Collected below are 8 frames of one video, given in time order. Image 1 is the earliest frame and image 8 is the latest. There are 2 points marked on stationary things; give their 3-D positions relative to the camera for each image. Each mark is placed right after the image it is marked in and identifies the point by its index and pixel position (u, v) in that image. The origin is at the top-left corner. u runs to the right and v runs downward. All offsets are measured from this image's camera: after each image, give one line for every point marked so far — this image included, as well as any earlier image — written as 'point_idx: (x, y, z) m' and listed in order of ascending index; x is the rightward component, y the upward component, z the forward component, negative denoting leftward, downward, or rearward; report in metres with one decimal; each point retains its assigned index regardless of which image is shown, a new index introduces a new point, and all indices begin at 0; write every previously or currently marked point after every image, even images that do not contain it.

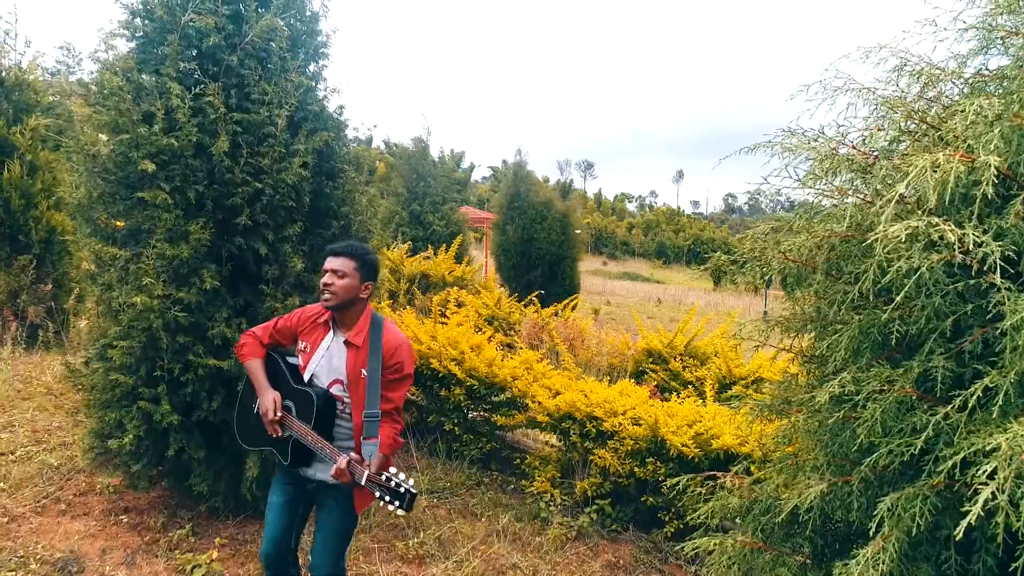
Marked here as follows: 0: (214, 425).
0: (-1.3, -0.6, +3.2) m
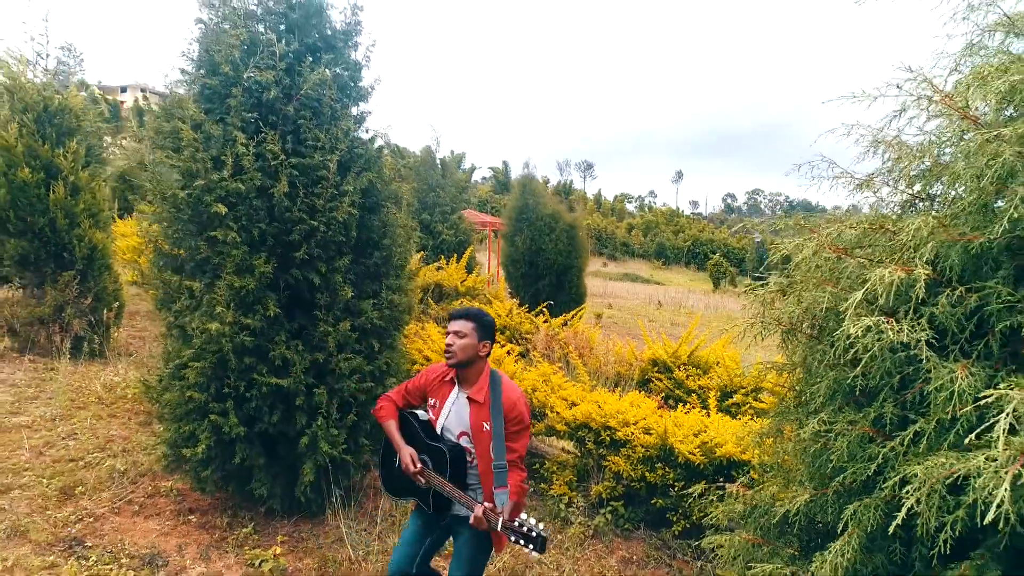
0: (-1.2, -0.7, +3.5) m
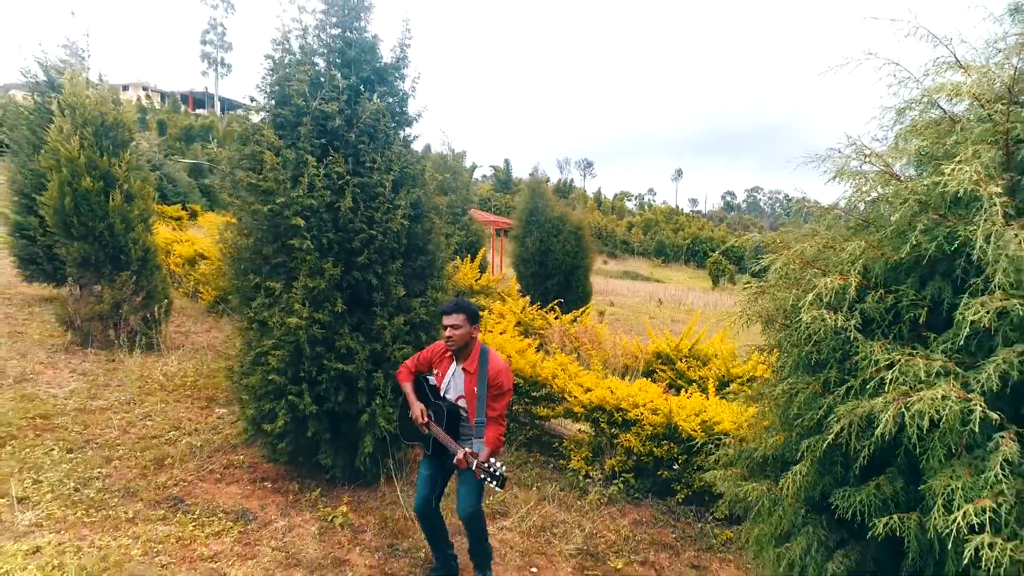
0: (-1.0, -0.7, +4.2) m
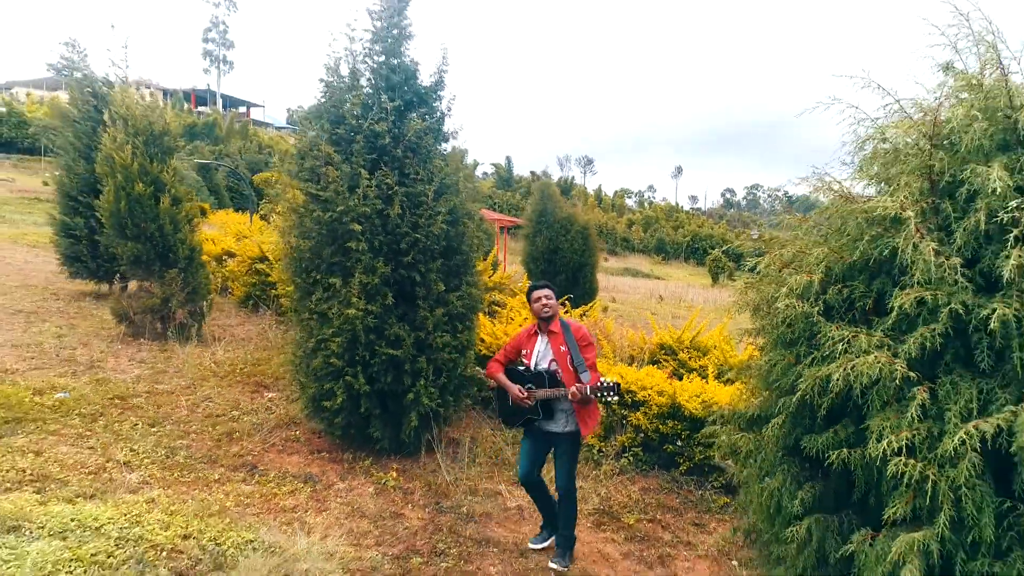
0: (-0.8, -0.7, +4.8) m
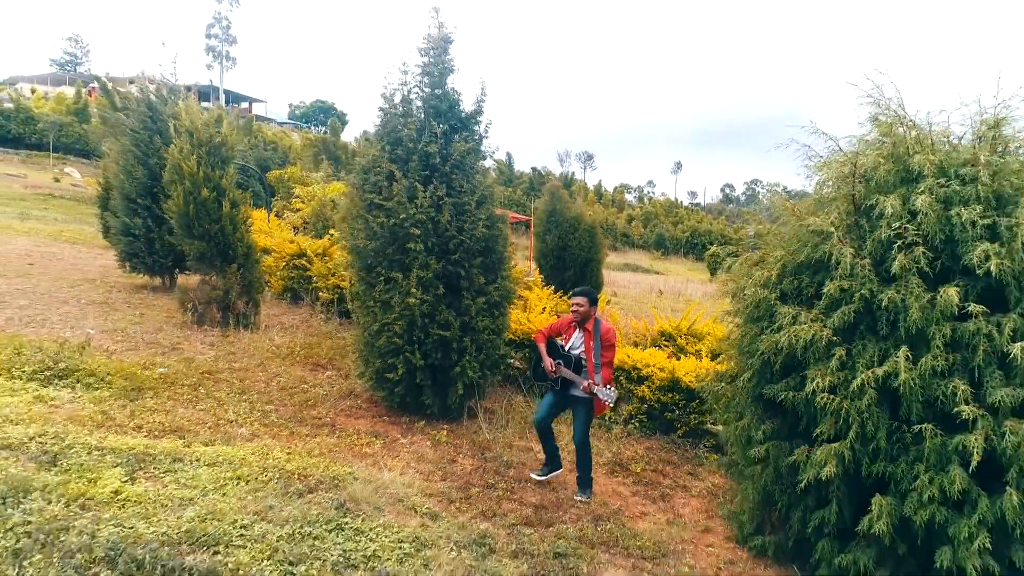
0: (-0.6, -0.6, +5.8) m
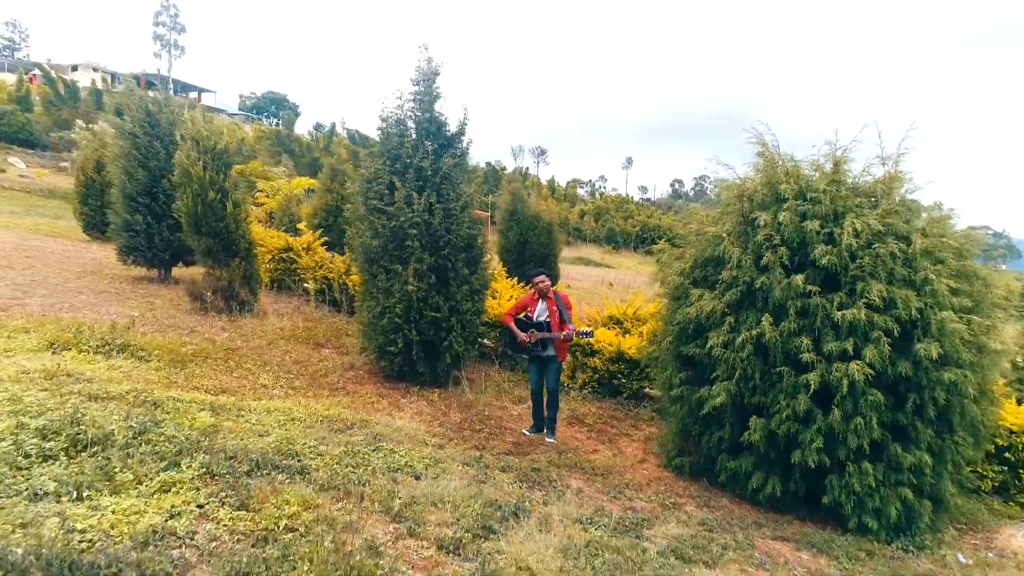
0: (-0.8, -0.5, +7.1) m
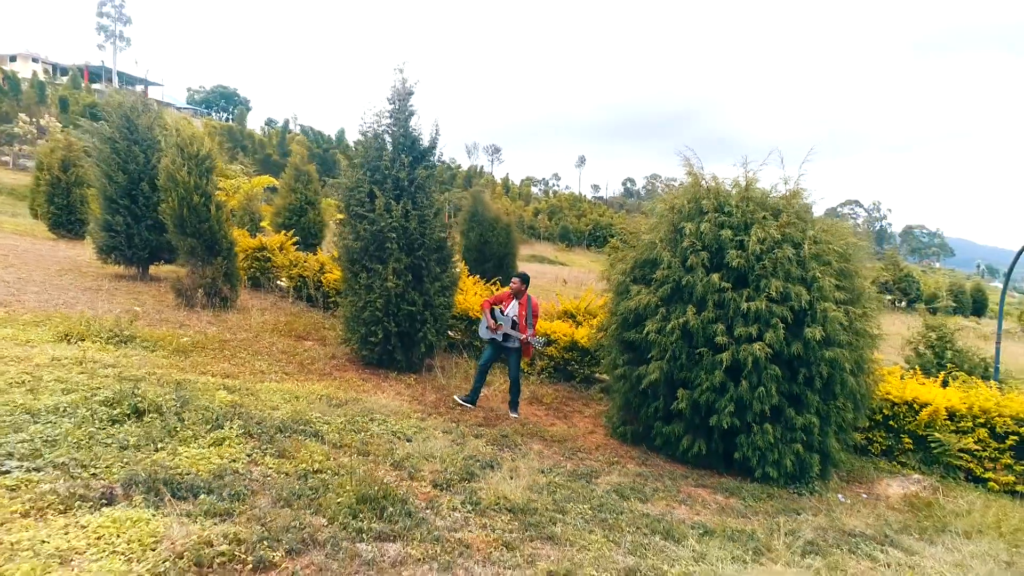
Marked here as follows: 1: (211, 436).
0: (-1.2, -0.5, +8.1) m
1: (-1.8, -0.9, +4.2) m
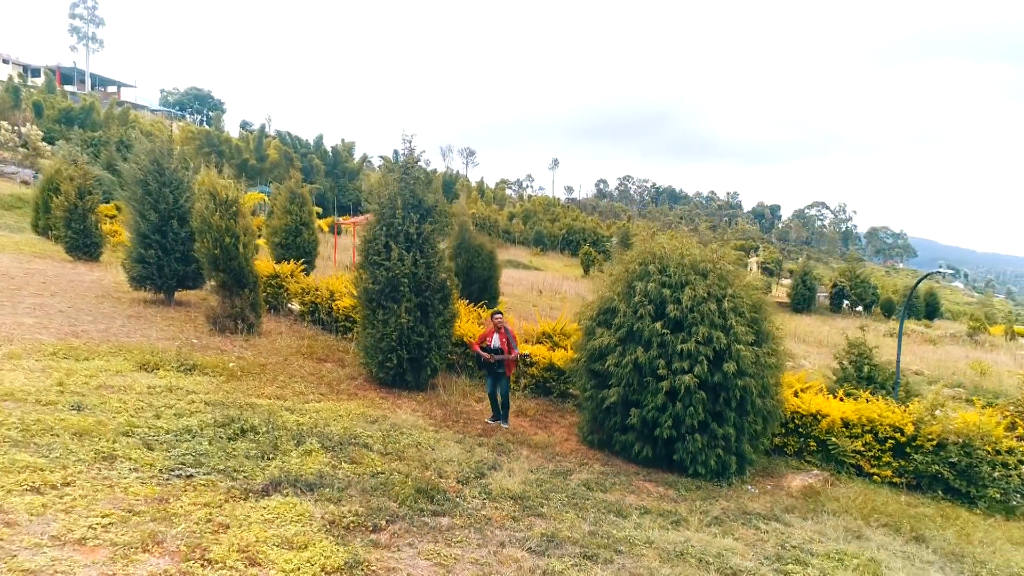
0: (-1.3, -1.0, +9.9) m
1: (-1.8, -1.3, +6.0) m
